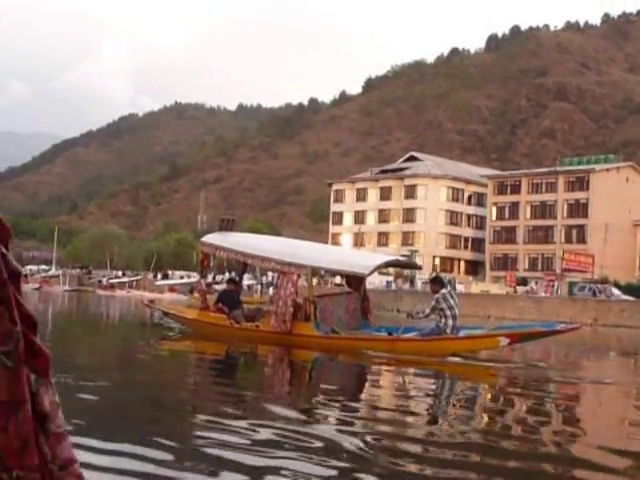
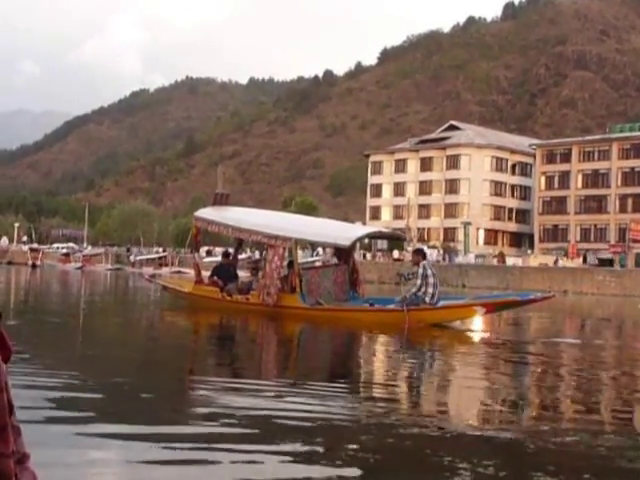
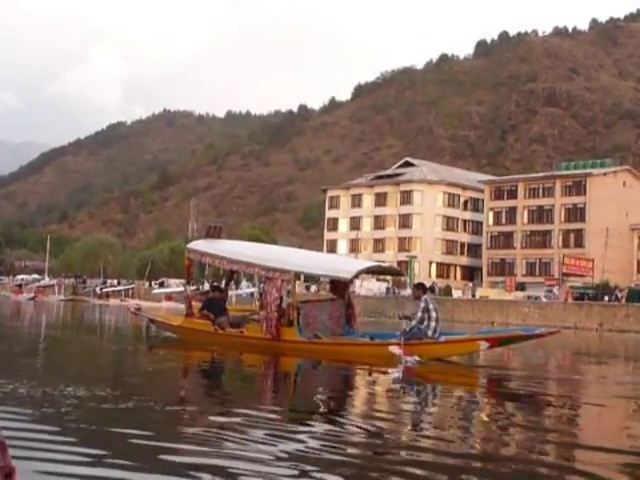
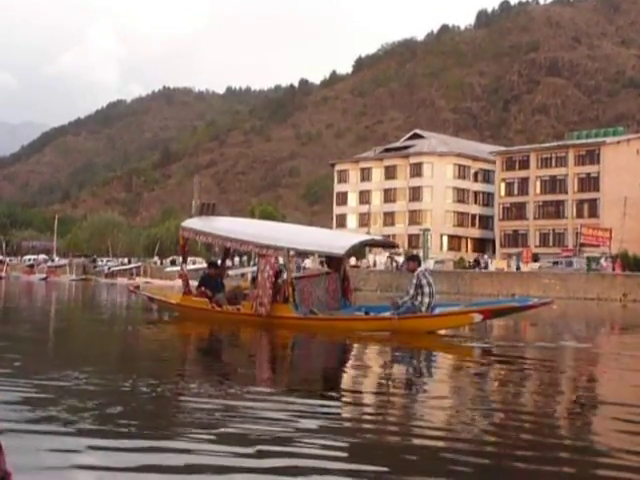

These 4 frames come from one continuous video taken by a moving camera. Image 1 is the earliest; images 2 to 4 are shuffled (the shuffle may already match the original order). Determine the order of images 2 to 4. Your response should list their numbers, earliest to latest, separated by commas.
3, 4, 2
